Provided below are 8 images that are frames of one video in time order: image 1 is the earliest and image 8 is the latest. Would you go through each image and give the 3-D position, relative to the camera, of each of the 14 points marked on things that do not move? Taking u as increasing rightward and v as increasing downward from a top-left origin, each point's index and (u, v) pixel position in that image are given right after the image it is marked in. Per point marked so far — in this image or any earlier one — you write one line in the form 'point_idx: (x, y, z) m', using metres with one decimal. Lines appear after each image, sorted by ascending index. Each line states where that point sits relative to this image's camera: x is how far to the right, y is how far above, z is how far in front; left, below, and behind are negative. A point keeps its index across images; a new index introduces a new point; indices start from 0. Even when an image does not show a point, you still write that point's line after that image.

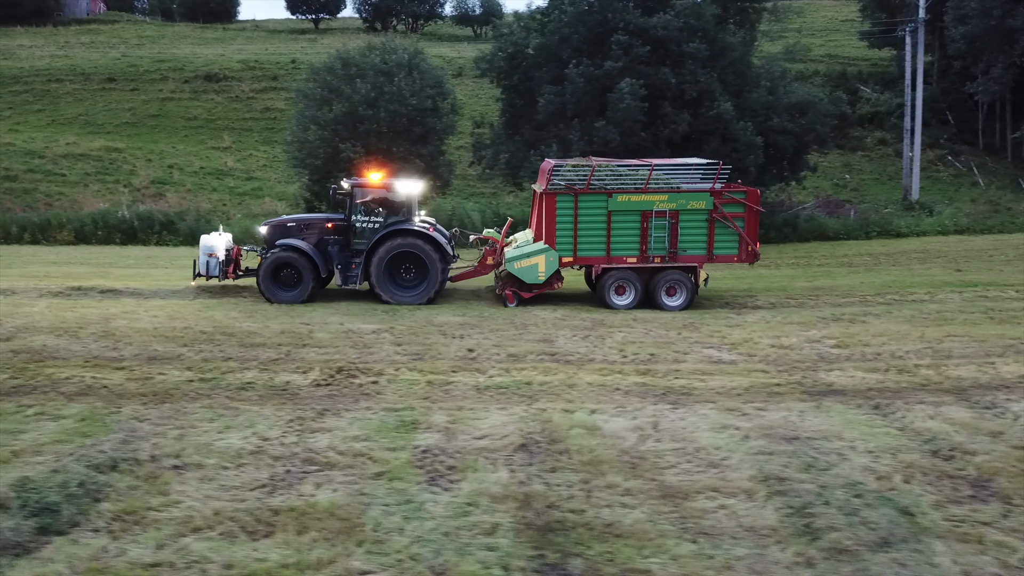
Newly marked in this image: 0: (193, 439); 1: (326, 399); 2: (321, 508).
0: (-2.5, -1.2, +6.1) m
1: (-1.7, -1.0, +7.2) m
2: (-1.2, -1.4, +5.0) m
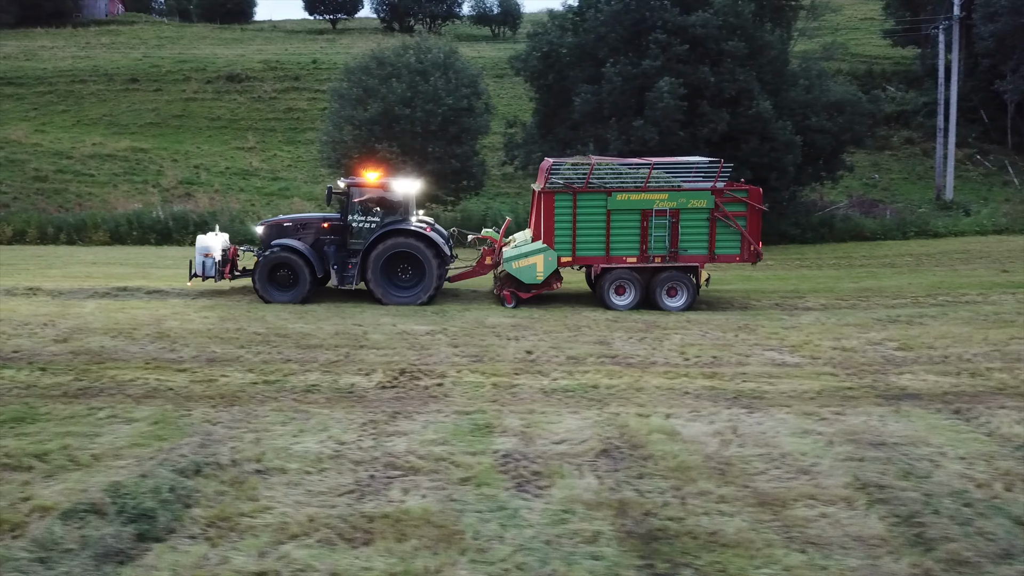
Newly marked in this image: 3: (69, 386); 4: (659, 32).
0: (-1.9, -1.2, +6.0) m
1: (-1.1, -1.0, +7.1) m
2: (-0.6, -1.4, +4.9) m
3: (-4.1, -0.9, +7.2) m
4: (+3.1, +5.3, +16.1) m
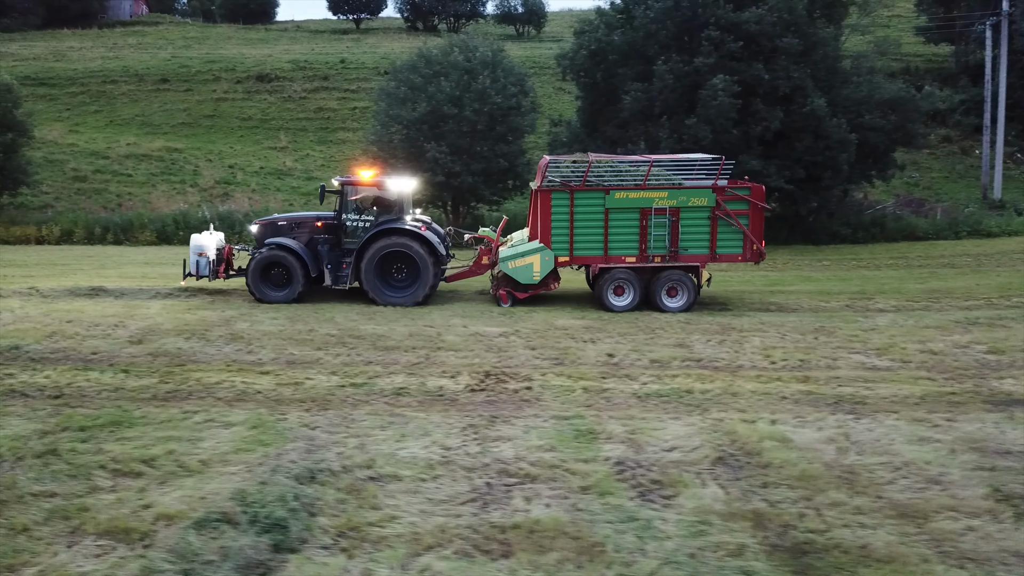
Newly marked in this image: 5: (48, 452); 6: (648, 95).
0: (-1.0, -1.2, +5.9) m
1: (-0.2, -1.1, +6.9) m
2: (+0.2, -1.5, +4.7) m
3: (-3.2, -0.9, +7.1) m
4: (+4.1, +5.3, +15.8) m
5: (-3.3, -1.2, +5.6) m
6: (+2.8, +4.0, +16.3) m
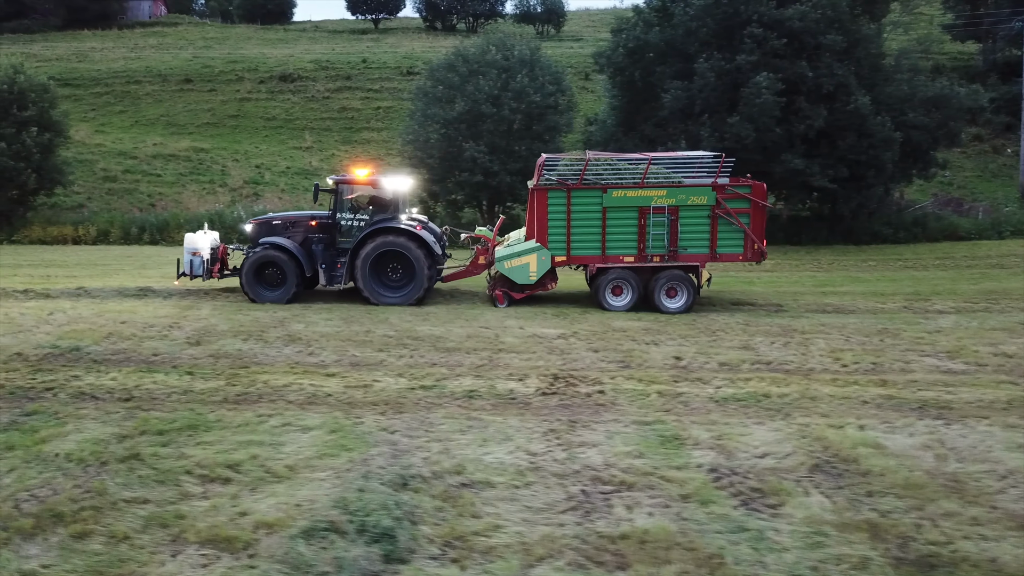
0: (-0.4, -1.2, +5.7) m
1: (+0.4, -1.1, +6.8) m
2: (+0.8, -1.5, +4.6) m
3: (-2.6, -0.9, +7.0) m
4: (+4.9, +5.3, +15.6) m
5: (-2.7, -1.2, +5.5) m
6: (+3.6, +4.0, +16.1) m
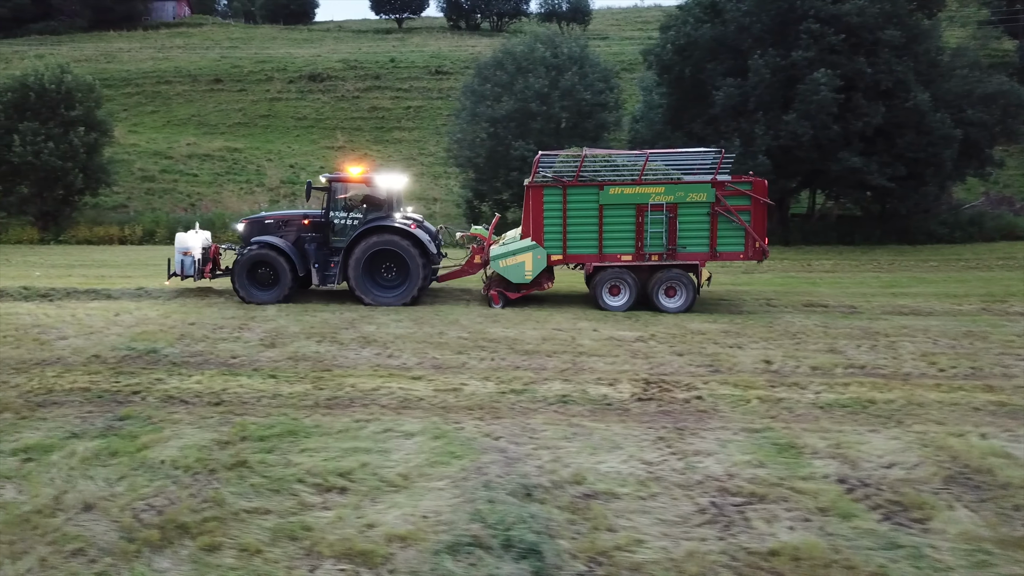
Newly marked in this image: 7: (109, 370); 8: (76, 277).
0: (+0.4, -1.2, +5.5) m
1: (+1.3, -1.1, +6.5) m
2: (+1.6, -1.5, +4.3) m
3: (-1.7, -0.9, +6.8) m
4: (+5.9, +5.3, +15.3) m
5: (-1.9, -1.2, +5.3) m
6: (+4.7, +4.0, +15.8) m
7: (-3.8, -0.8, +7.4) m
8: (-7.1, +0.2, +12.7) m
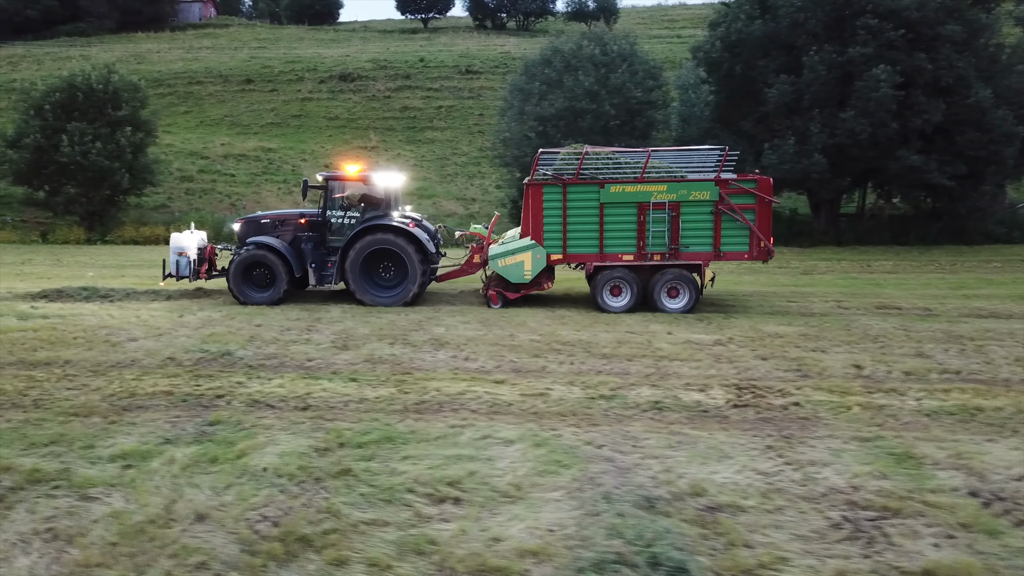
0: (+1.2, -1.3, +5.3) m
1: (+2.1, -1.1, +6.3) m
2: (+2.4, -1.5, +4.1) m
3: (-0.9, -1.0, +6.6) m
4: (+6.9, +5.2, +15.0) m
5: (-1.1, -1.2, +5.2) m
6: (+5.6, +4.0, +15.5) m
7: (-3.0, -0.8, +7.3) m
8: (-6.2, +0.2, +12.6) m
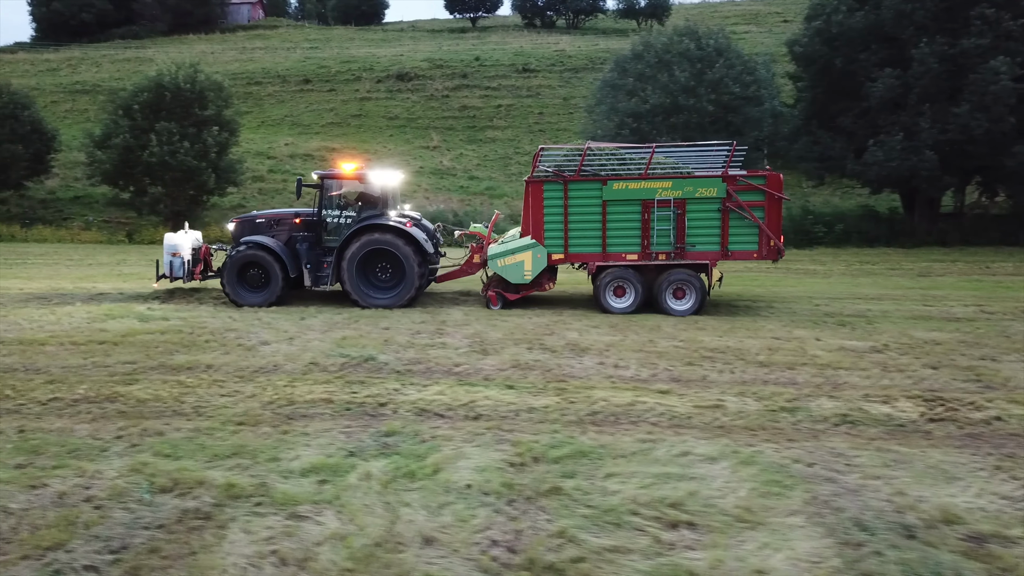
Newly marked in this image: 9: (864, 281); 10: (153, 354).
0: (+2.6, -1.3, +4.9) m
1: (+3.5, -1.1, +5.8) m
2: (+3.7, -1.5, +3.6) m
3: (+0.5, -1.0, +6.3) m
4: (+8.7, +5.2, +14.3) m
5: (+0.2, -1.3, +4.8) m
6: (+7.4, +3.9, +14.8) m
7: (-1.6, -0.8, +7.0) m
8: (-4.5, +0.2, +12.5) m
9: (+5.6, +0.1, +12.4) m
10: (-3.6, -0.7, +7.8) m
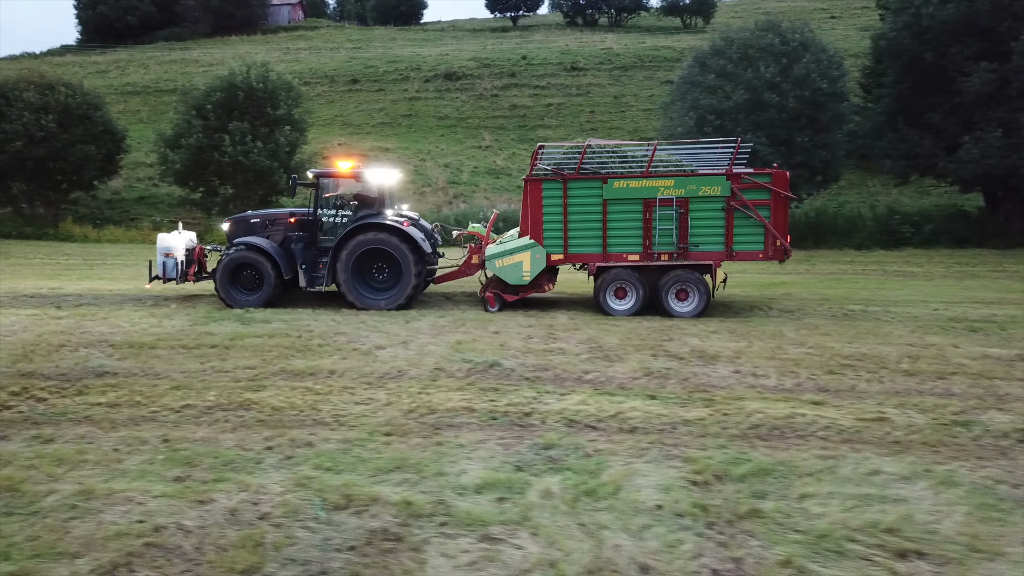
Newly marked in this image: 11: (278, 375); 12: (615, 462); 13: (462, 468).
0: (+3.7, -1.3, +4.4) m
1: (+4.6, -1.2, +5.3) m
2: (+4.8, -1.6, +3.1) m
3: (+1.7, -1.0, +5.9) m
4: (+10.1, +5.1, +13.6) m
5: (+1.4, -1.3, +4.5) m
6: (+8.9, +3.9, +14.2) m
7: (-0.4, -0.9, +6.7) m
8: (-3.1, +0.1, +12.3) m
9: (+7.0, +0.1, +11.9) m
10: (-2.4, -0.7, +7.6) m
11: (-2.1, -0.8, +7.0) m
12: (+0.7, -1.2, +5.1) m
13: (-0.3, -1.2, +5.0) m
